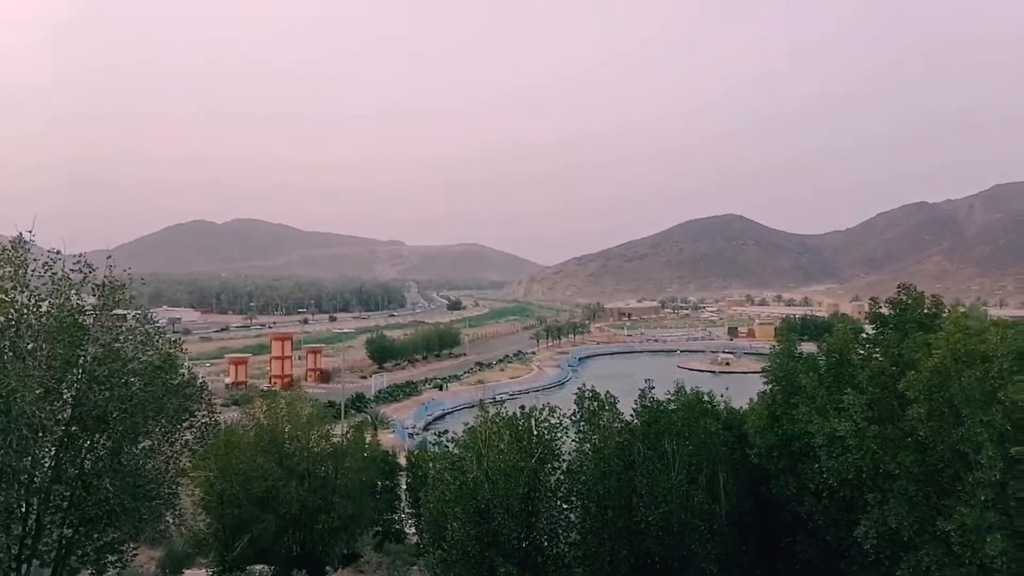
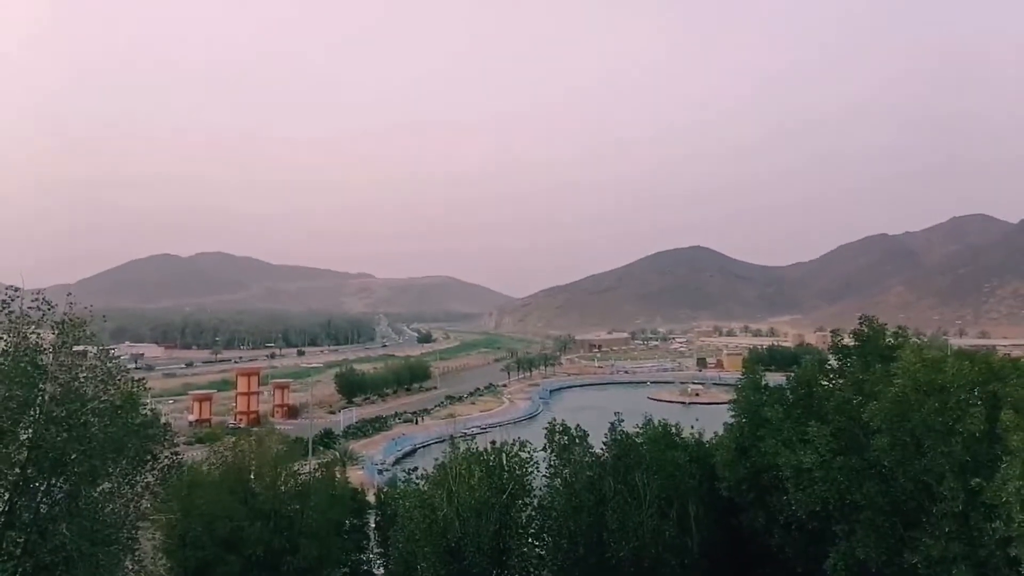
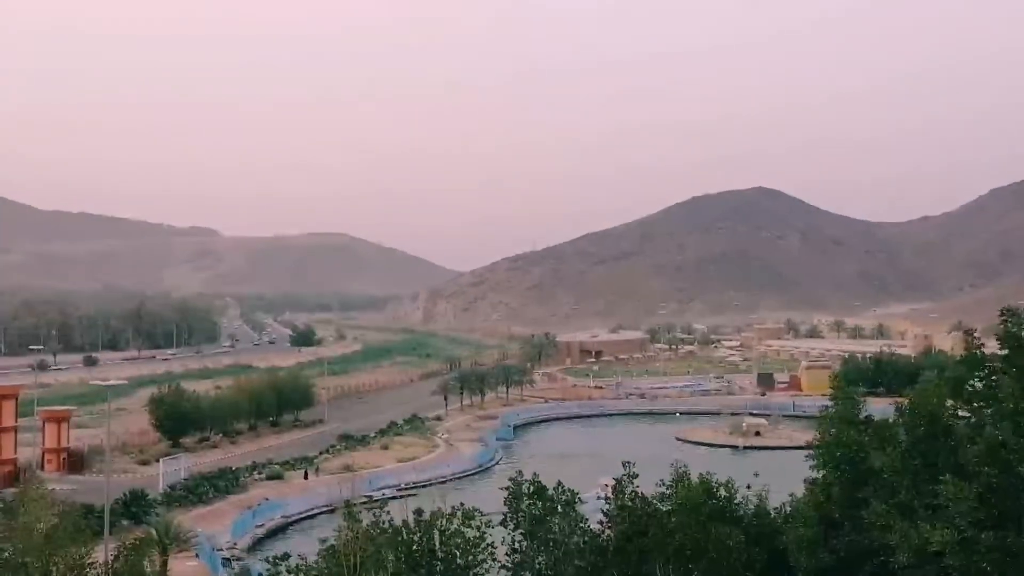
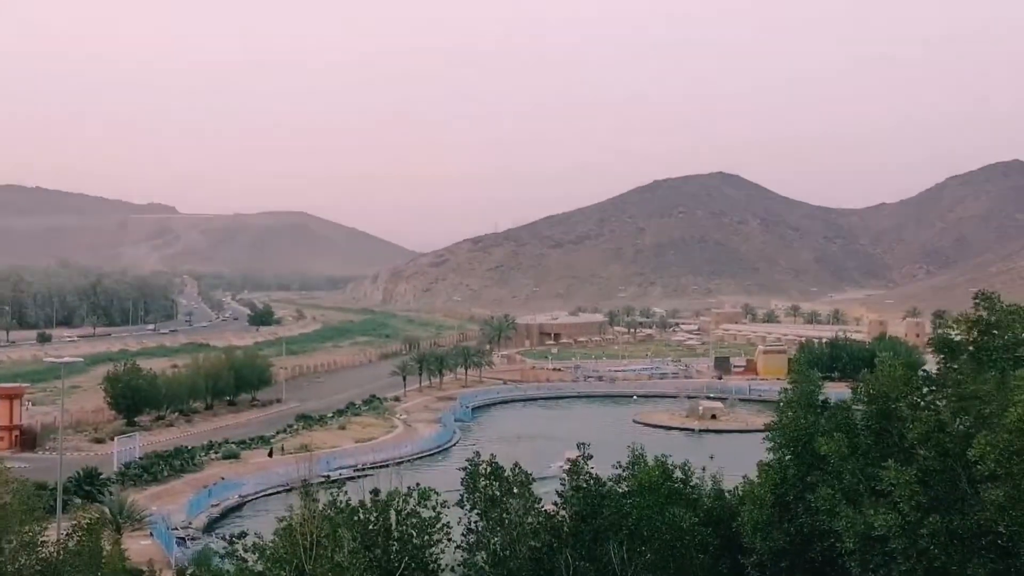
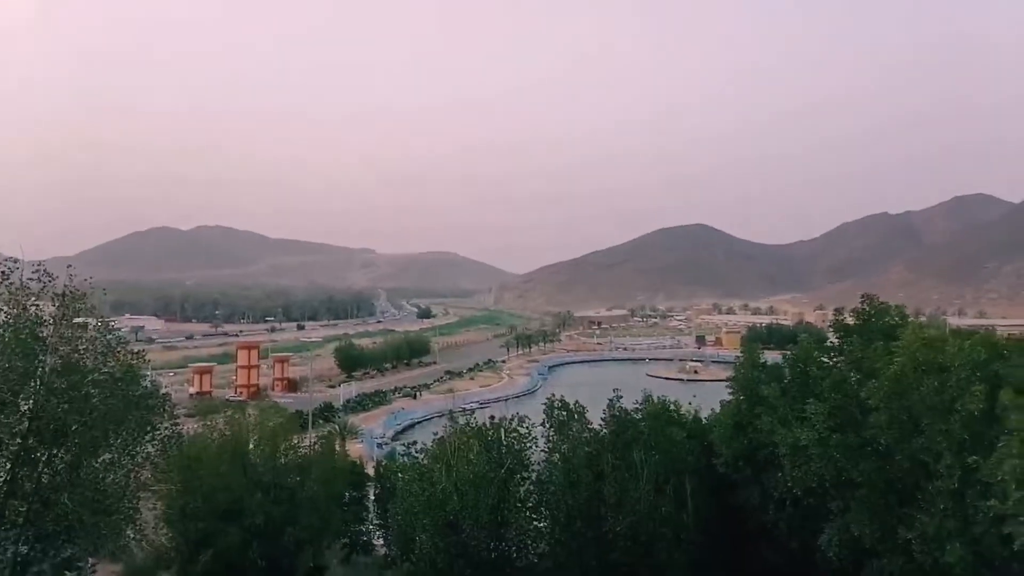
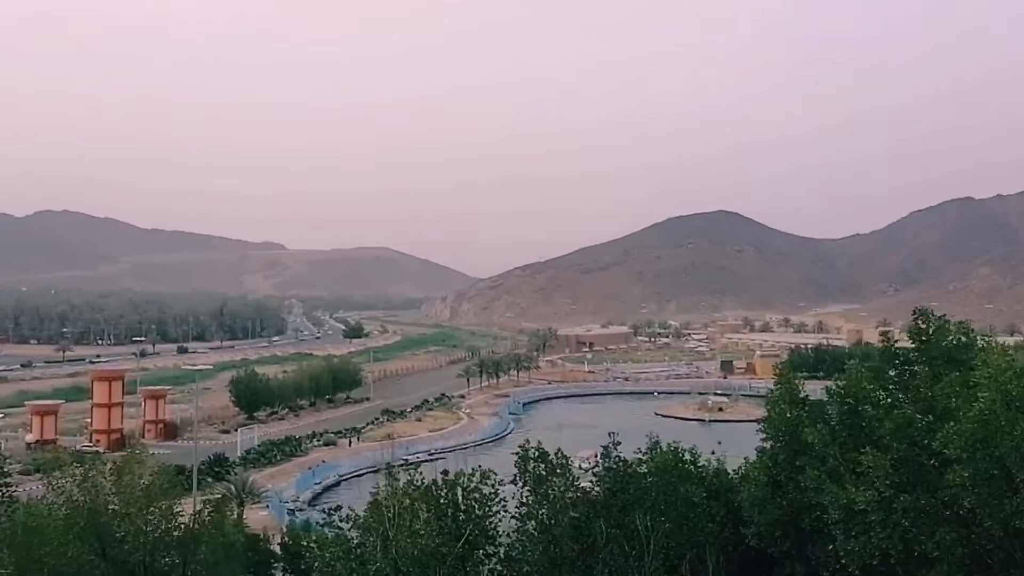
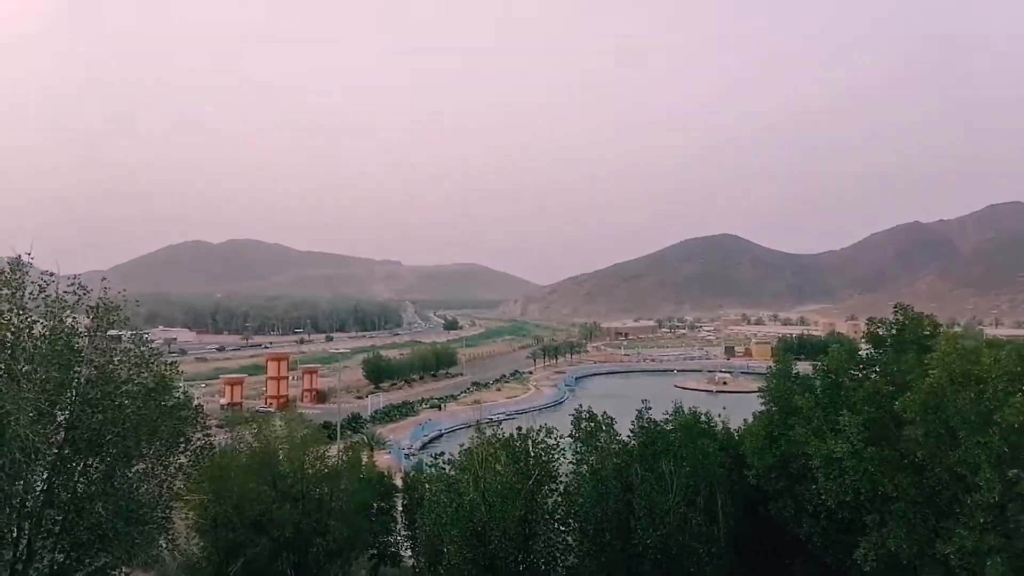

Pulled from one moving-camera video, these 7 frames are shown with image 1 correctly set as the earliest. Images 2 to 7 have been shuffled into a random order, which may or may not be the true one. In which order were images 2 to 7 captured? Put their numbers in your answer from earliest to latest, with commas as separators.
7, 5, 2, 6, 3, 4
